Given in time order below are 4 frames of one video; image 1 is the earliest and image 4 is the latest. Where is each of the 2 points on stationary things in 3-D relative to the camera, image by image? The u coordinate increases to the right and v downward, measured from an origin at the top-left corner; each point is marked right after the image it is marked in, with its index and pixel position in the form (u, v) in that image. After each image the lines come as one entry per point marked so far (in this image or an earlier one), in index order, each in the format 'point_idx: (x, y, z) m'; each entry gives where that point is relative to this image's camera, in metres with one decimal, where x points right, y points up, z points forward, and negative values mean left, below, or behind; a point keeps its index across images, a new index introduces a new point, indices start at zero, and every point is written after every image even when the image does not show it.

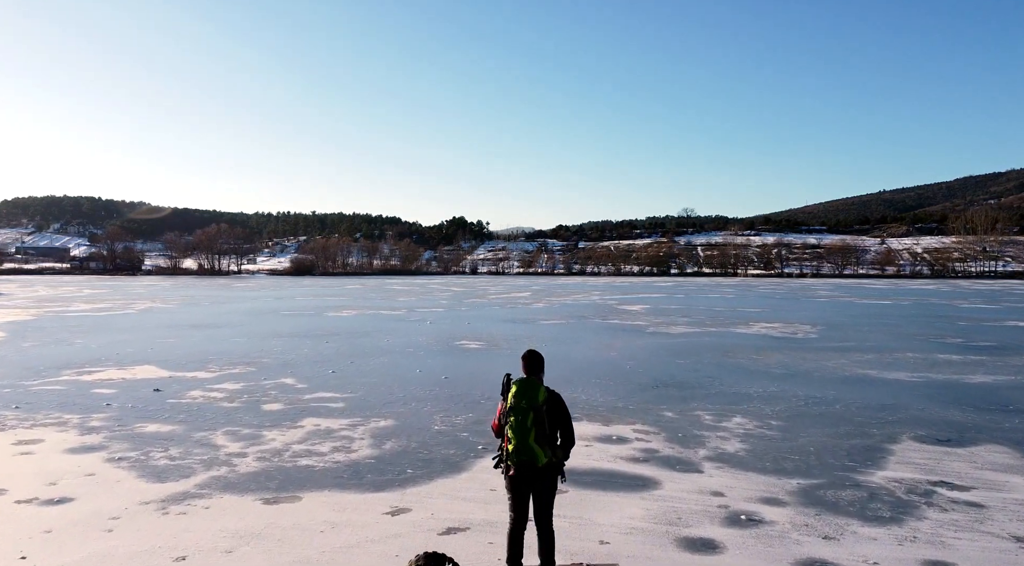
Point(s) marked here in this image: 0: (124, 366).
0: (-3.9, -0.8, +6.7) m
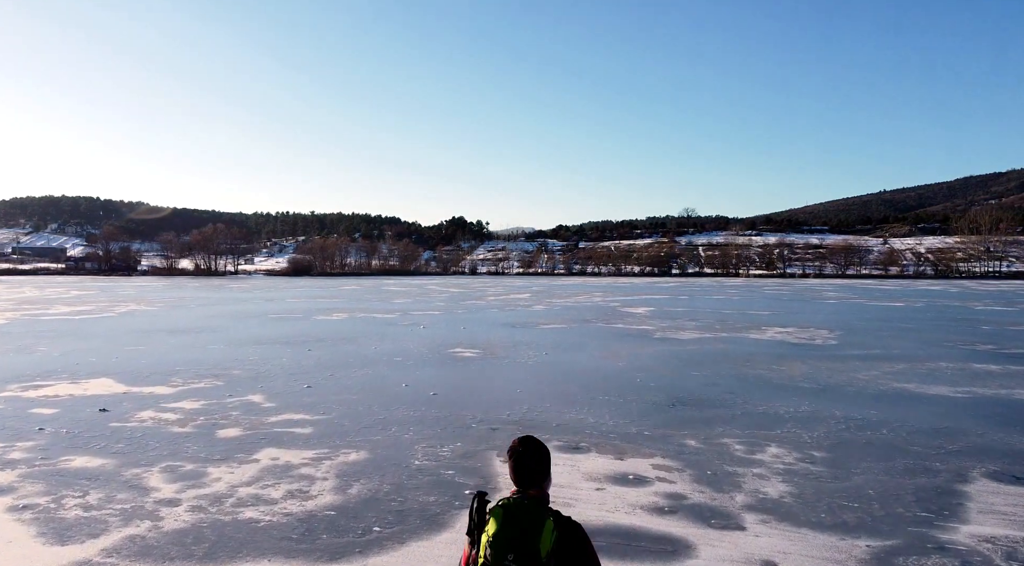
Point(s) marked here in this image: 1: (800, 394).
0: (-3.9, -0.9, +6.1) m
1: (+2.3, -0.9, +5.4) m
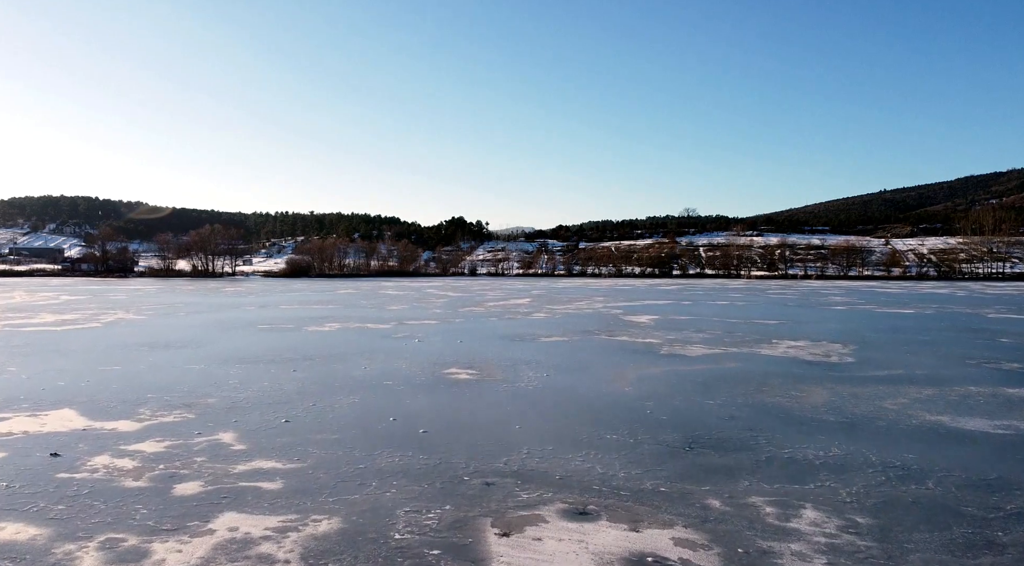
0: (-4.0, -1.1, +5.6) m
1: (+2.3, -1.1, +4.9) m
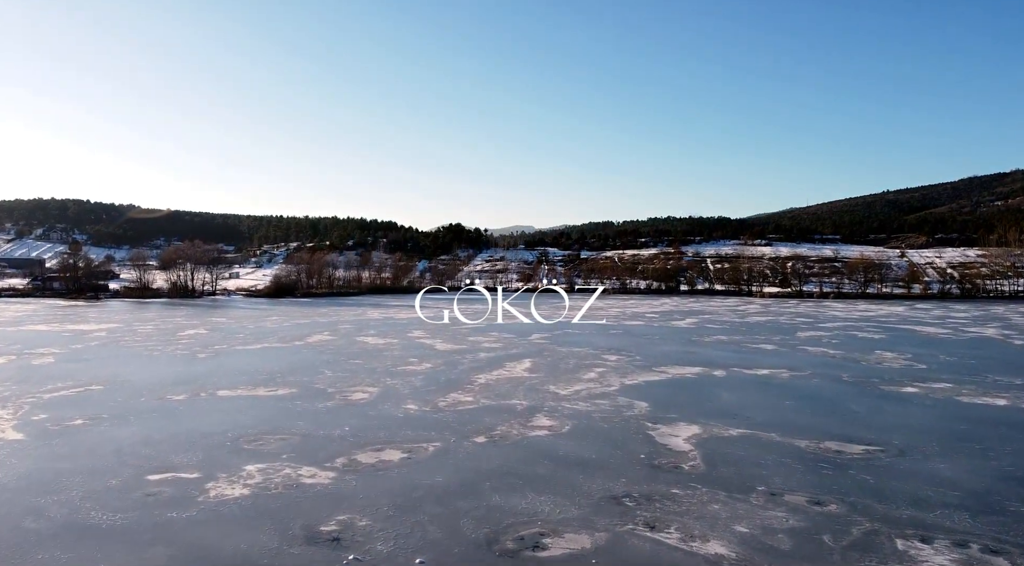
0: (-4.1, -2.9, +1.9) m
1: (+2.2, -3.0, +1.2) m
